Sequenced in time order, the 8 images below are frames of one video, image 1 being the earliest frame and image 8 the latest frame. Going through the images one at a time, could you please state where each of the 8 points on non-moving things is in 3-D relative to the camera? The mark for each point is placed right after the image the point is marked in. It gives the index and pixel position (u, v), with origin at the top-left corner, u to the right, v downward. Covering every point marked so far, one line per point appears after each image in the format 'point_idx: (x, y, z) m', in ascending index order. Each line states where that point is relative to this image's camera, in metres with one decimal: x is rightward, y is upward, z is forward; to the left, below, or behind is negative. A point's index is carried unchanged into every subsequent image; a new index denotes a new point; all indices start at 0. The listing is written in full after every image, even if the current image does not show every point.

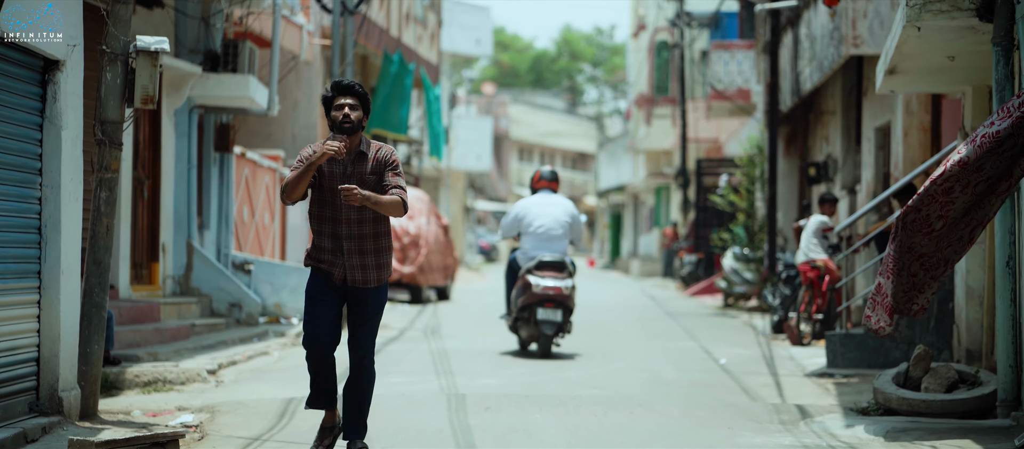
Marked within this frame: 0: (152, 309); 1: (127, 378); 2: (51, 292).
0: (-2.1, -0.5, +10.3) m
1: (-1.8, -0.7, +8.3) m
2: (-1.8, -0.3, +6.8) m
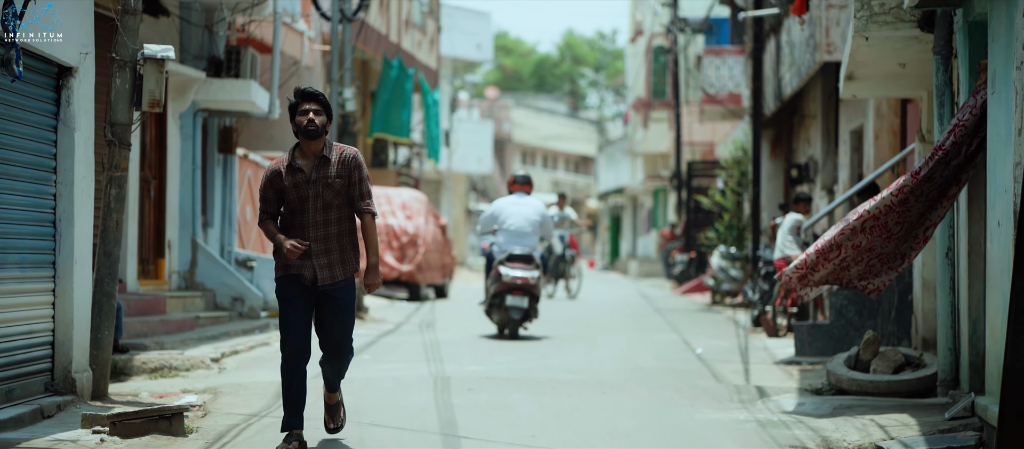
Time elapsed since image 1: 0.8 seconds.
0: (-2.2, -0.5, +10.9) m
1: (-1.9, -0.7, +8.9) m
2: (-1.9, -0.2, +7.3) m
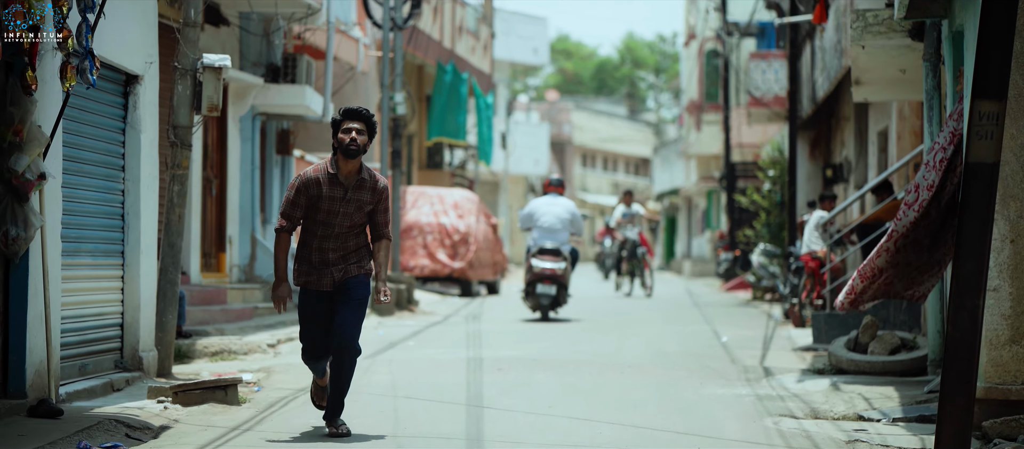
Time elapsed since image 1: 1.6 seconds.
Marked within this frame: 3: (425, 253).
0: (-2.0, -0.5, +11.7) m
1: (-1.8, -0.7, +9.7) m
2: (-1.8, -0.2, +8.1) m
3: (-1.0, -0.3, +19.1) m
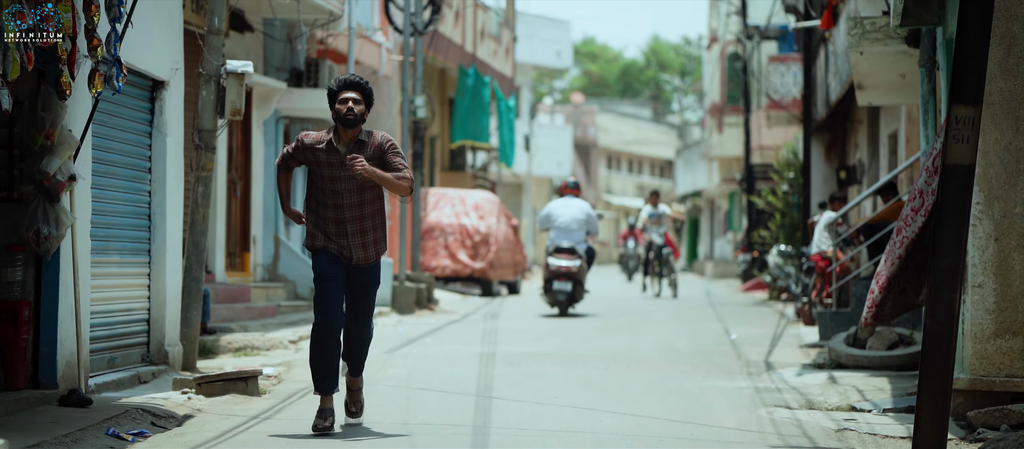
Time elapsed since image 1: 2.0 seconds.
0: (-1.9, -0.5, +12.0) m
1: (-1.7, -0.7, +10.0) m
2: (-1.7, -0.2, +8.5) m
3: (-0.7, -0.3, +19.5) m
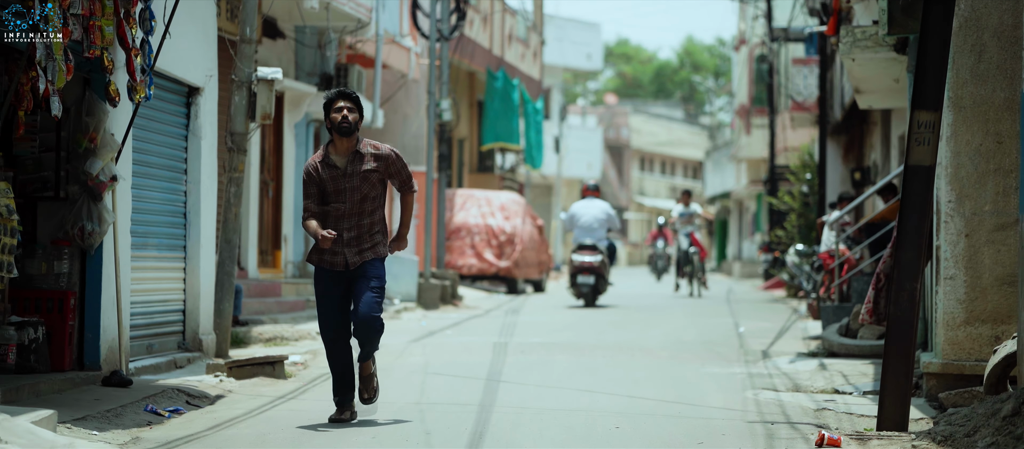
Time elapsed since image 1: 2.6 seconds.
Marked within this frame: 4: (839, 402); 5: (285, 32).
0: (-1.7, -0.4, +12.6) m
1: (-1.6, -0.7, +10.6) m
2: (-1.7, -0.2, +9.1) m
3: (-0.5, -0.3, +20.1) m
4: (+1.3, -0.7, +7.1) m
5: (-1.8, +1.5, +14.0) m
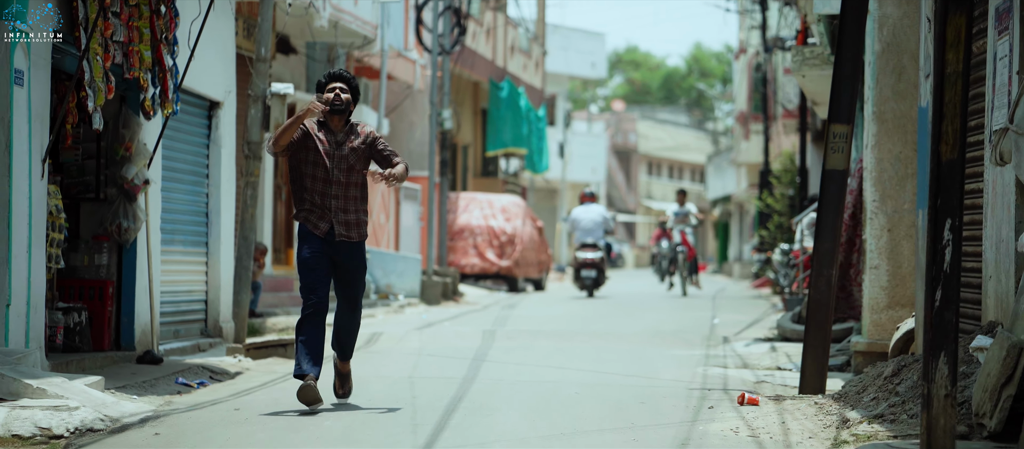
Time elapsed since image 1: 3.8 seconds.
0: (-1.8, -0.4, +13.7) m
1: (-1.6, -0.7, +11.7) m
2: (-1.7, -0.2, +10.2) m
3: (-0.4, -0.3, +21.1) m
4: (+1.2, -0.7, +8.2) m
5: (-1.9, +1.5, +15.1) m
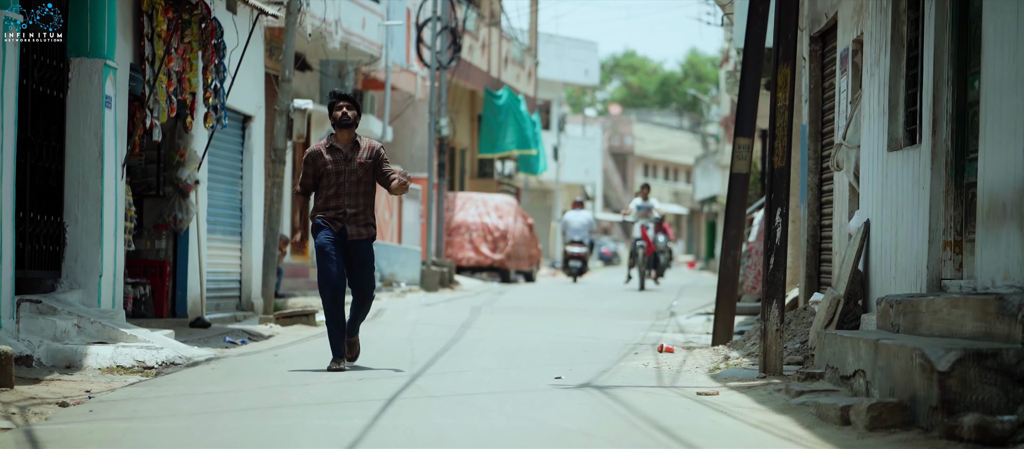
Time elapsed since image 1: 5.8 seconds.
0: (-1.9, -0.4, +15.8) m
1: (-1.8, -0.6, +13.8) m
2: (-1.9, -0.1, +12.2) m
3: (-0.5, -0.3, +23.2) m
4: (+1.1, -0.7, +10.2) m
5: (-2.0, +1.6, +17.1) m
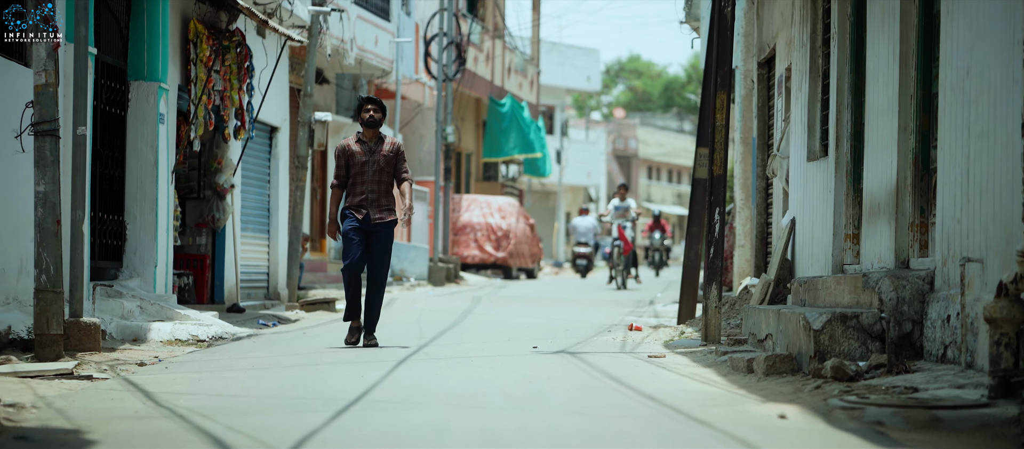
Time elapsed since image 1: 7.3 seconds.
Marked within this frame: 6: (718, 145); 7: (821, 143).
0: (-1.9, -0.4, +17.3) m
1: (-1.8, -0.6, +15.3) m
2: (-1.9, -0.1, +13.8) m
3: (-0.5, -0.3, +24.7) m
4: (+1.1, -0.7, +11.8) m
5: (-2.0, +1.6, +18.7) m
6: (+1.0, +0.4, +8.2) m
7: (+1.5, +0.4, +8.2) m
